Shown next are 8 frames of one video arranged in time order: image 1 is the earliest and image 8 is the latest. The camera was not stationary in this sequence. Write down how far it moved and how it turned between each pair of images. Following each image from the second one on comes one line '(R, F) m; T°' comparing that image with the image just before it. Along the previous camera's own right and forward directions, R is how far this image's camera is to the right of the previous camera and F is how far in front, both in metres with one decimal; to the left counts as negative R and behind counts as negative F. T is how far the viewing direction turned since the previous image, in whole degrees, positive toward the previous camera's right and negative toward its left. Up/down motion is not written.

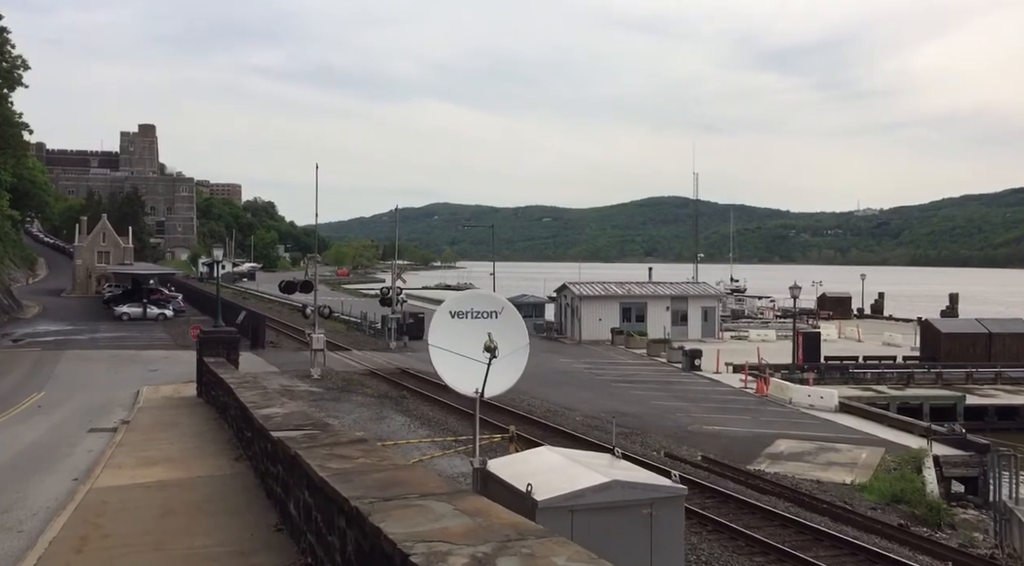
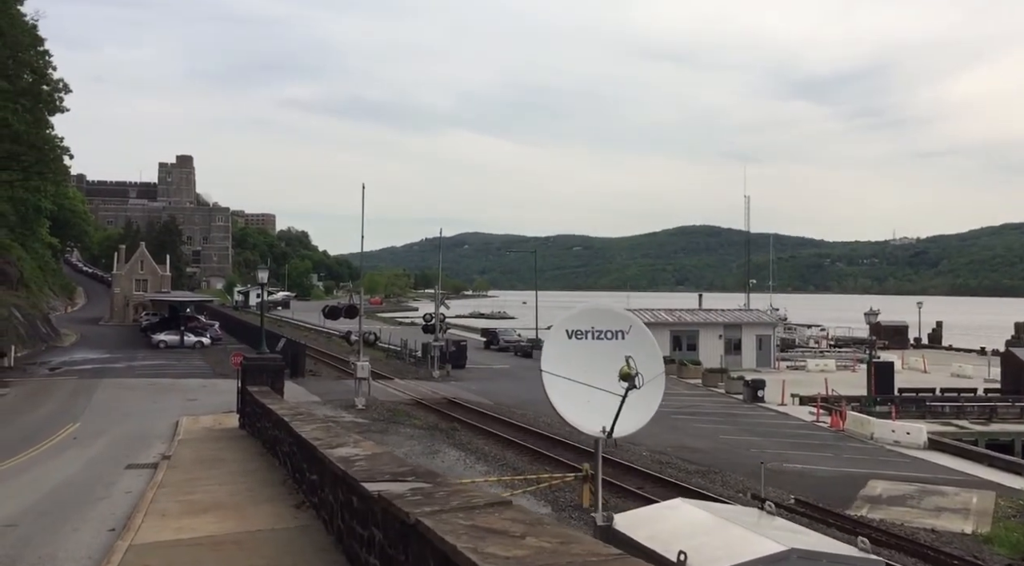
(-0.7, +1.4) m; -2°
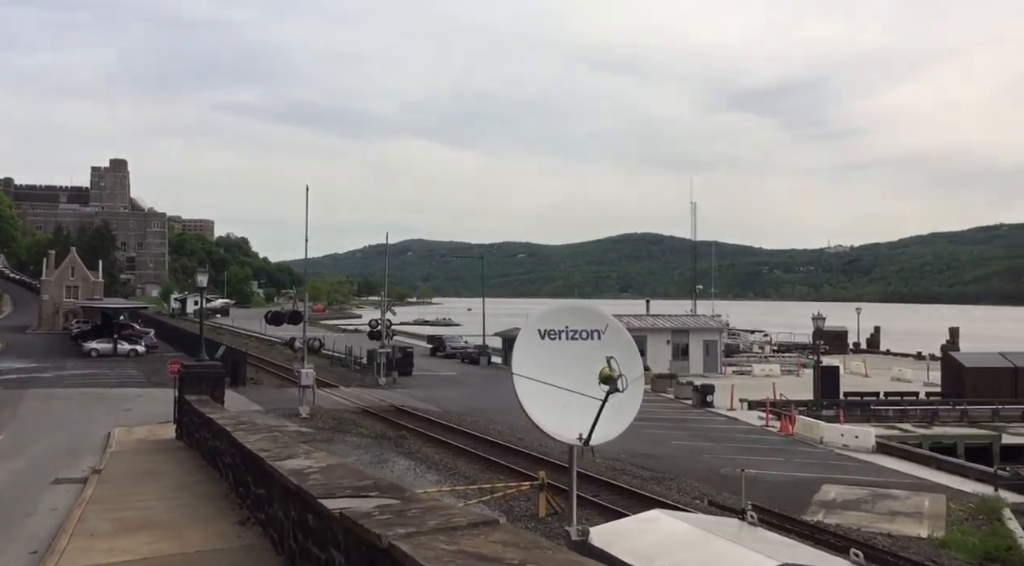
(-0.2, +0.5) m; +4°
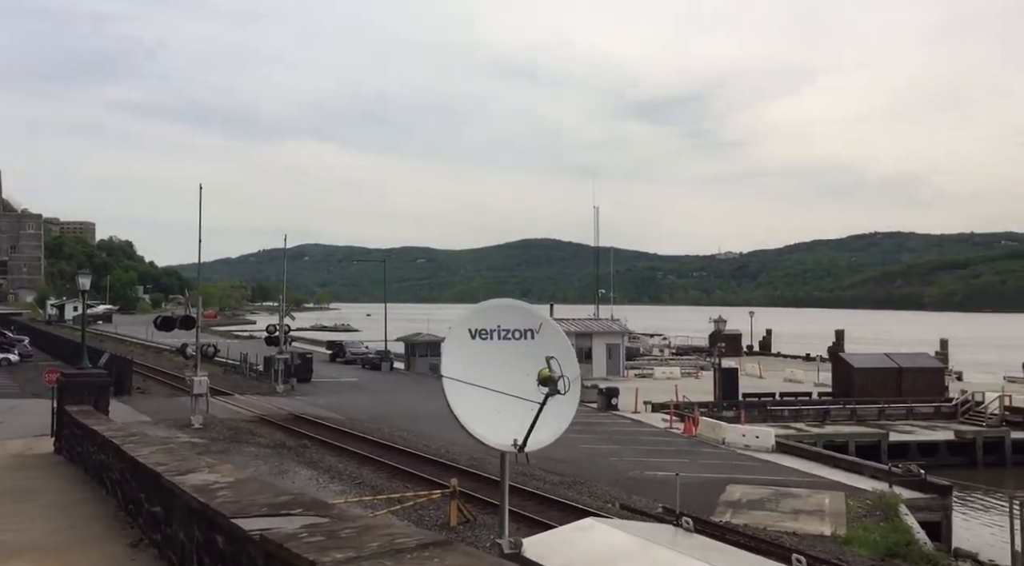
(-0.2, +0.4) m; +6°
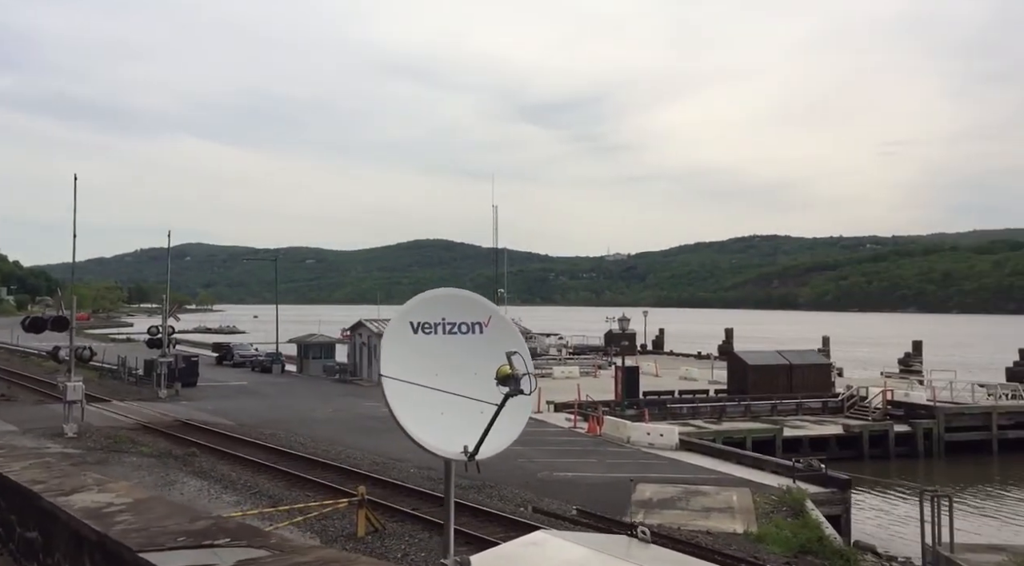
(-0.3, +0.6) m; +7°
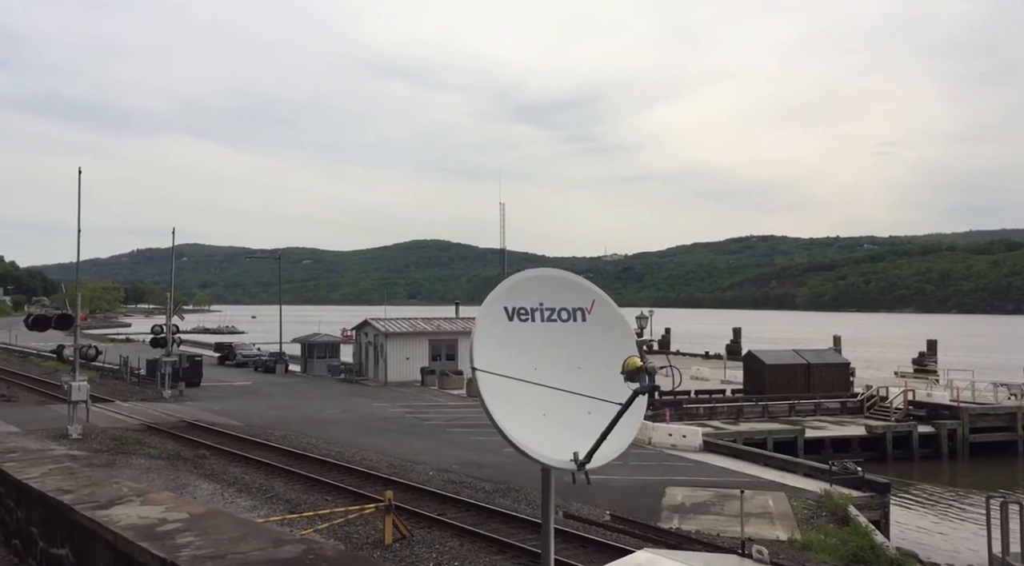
(-0.5, +0.7) m; 0°
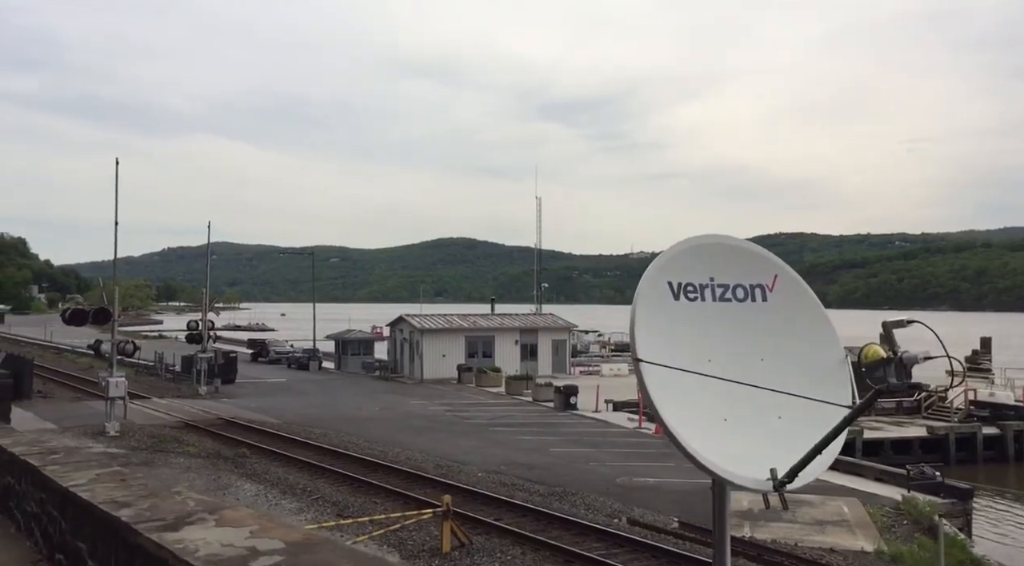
(-0.5, +0.8) m; -2°
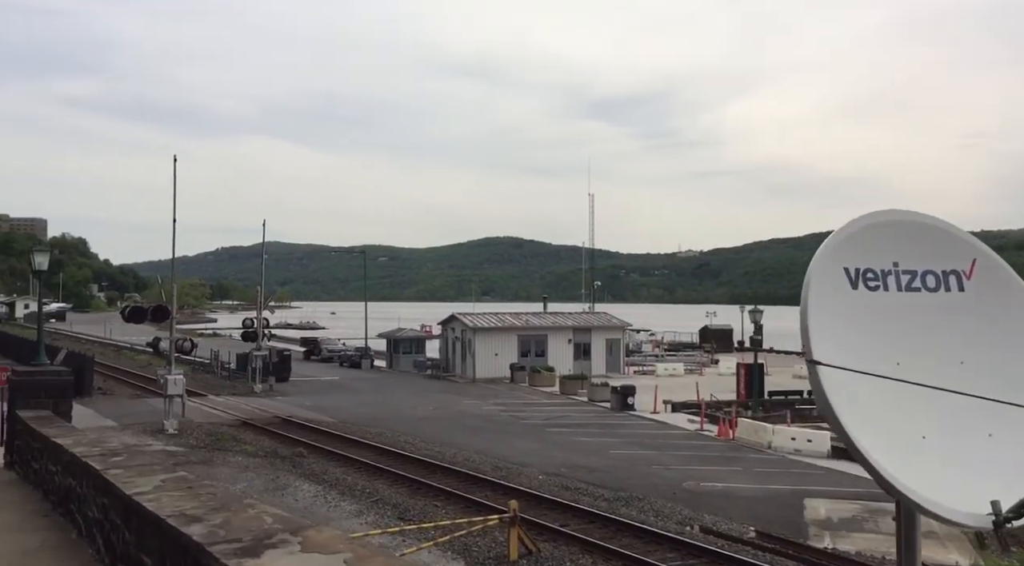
(-0.3, +0.5) m; -3°
